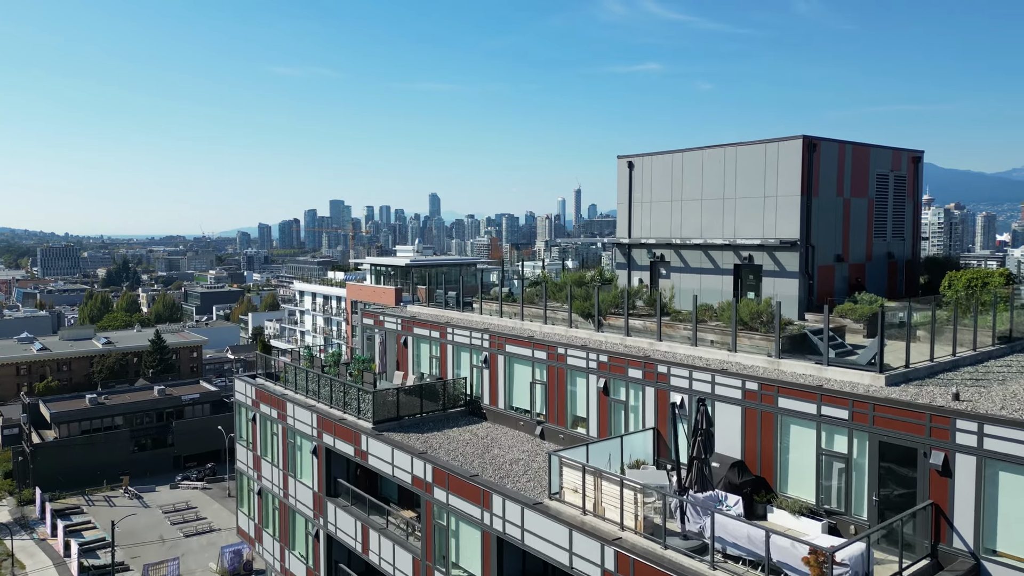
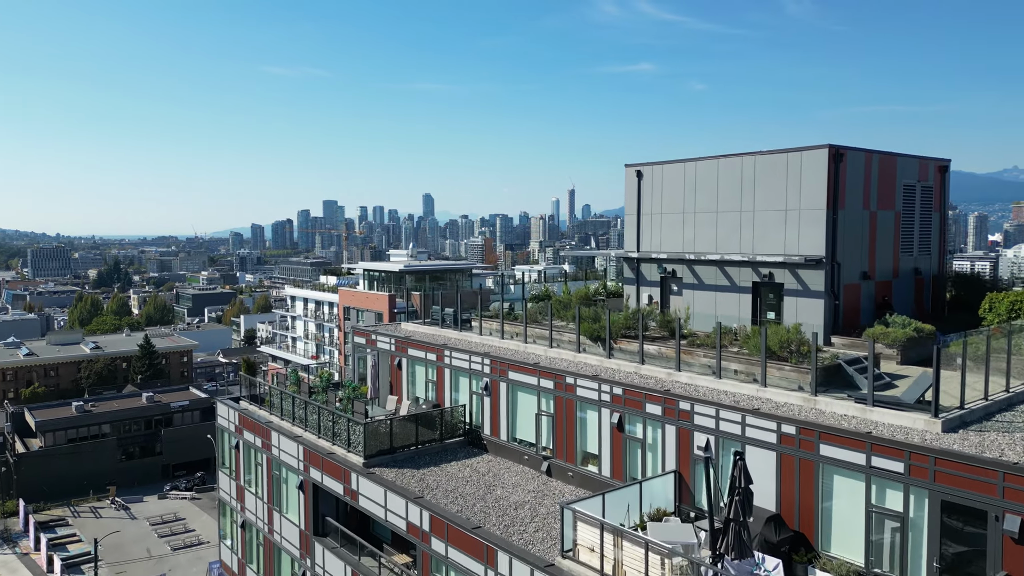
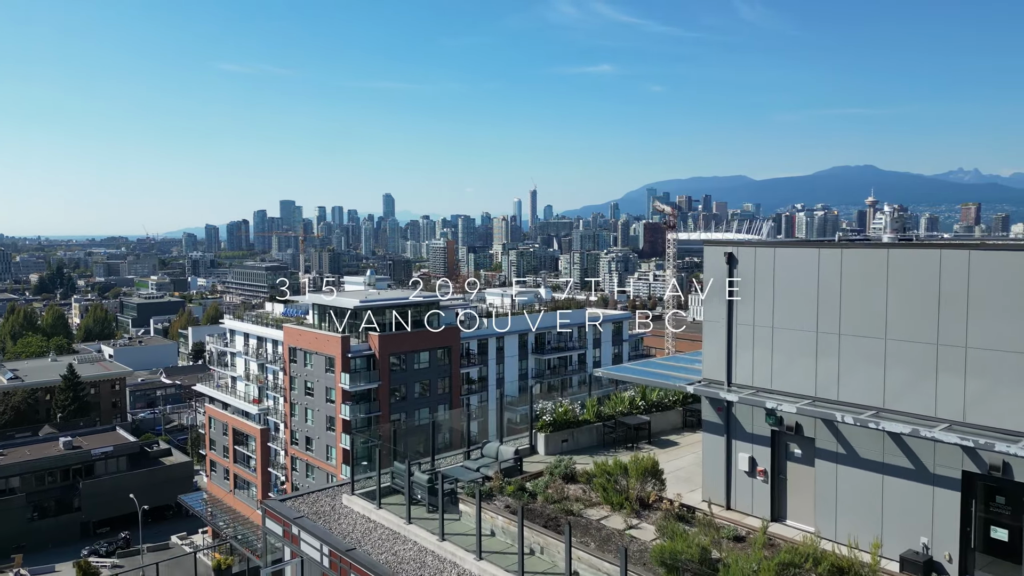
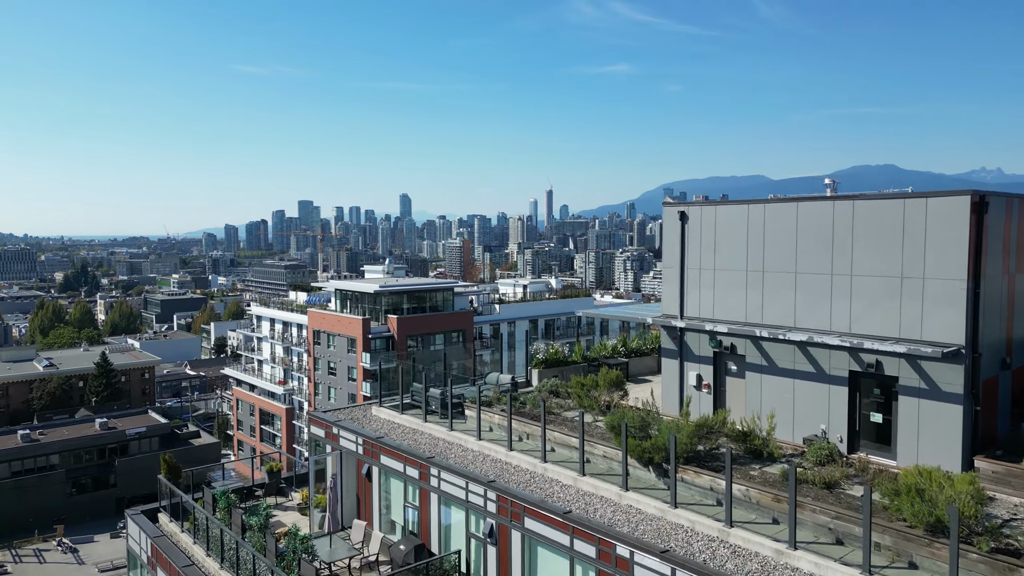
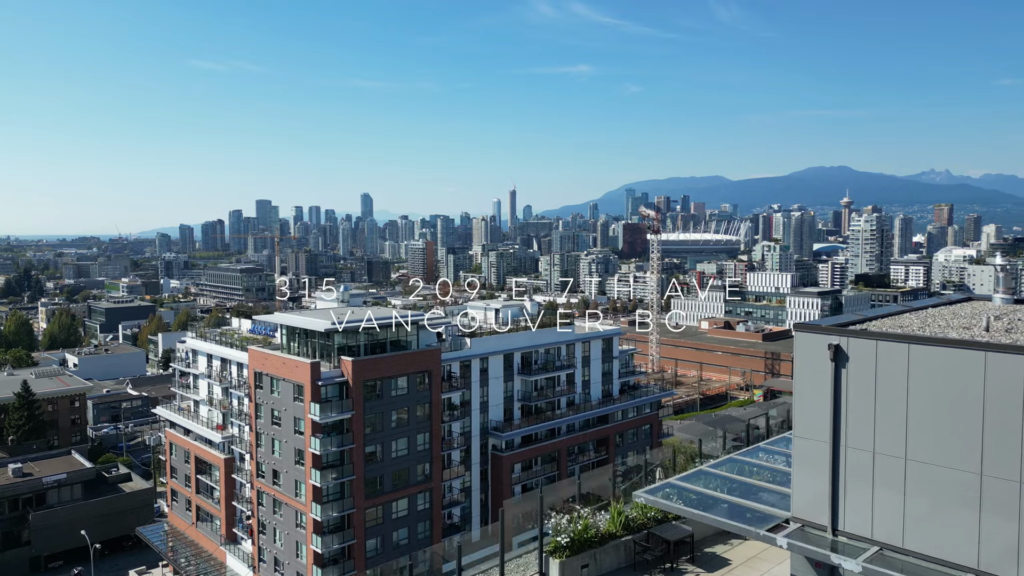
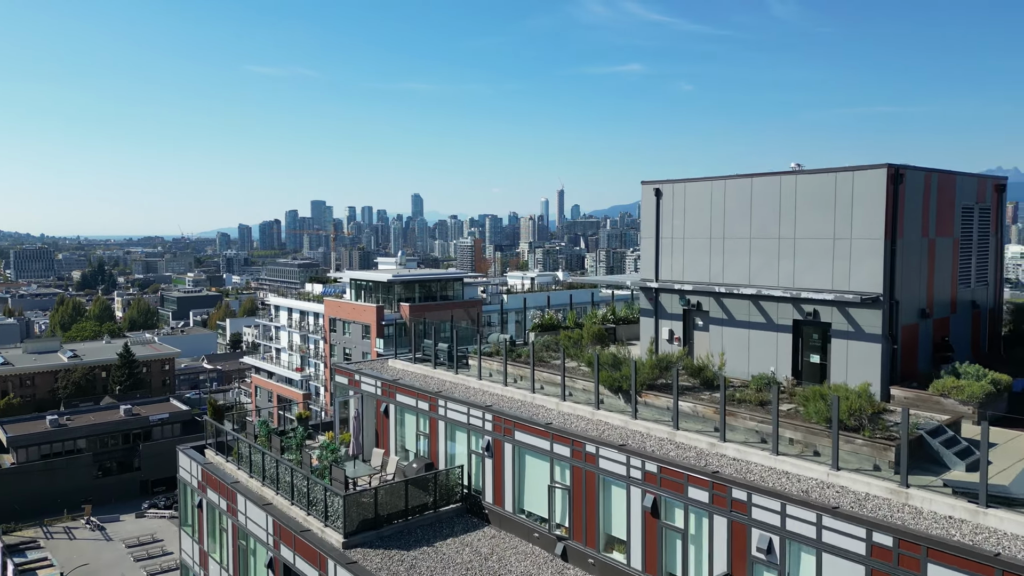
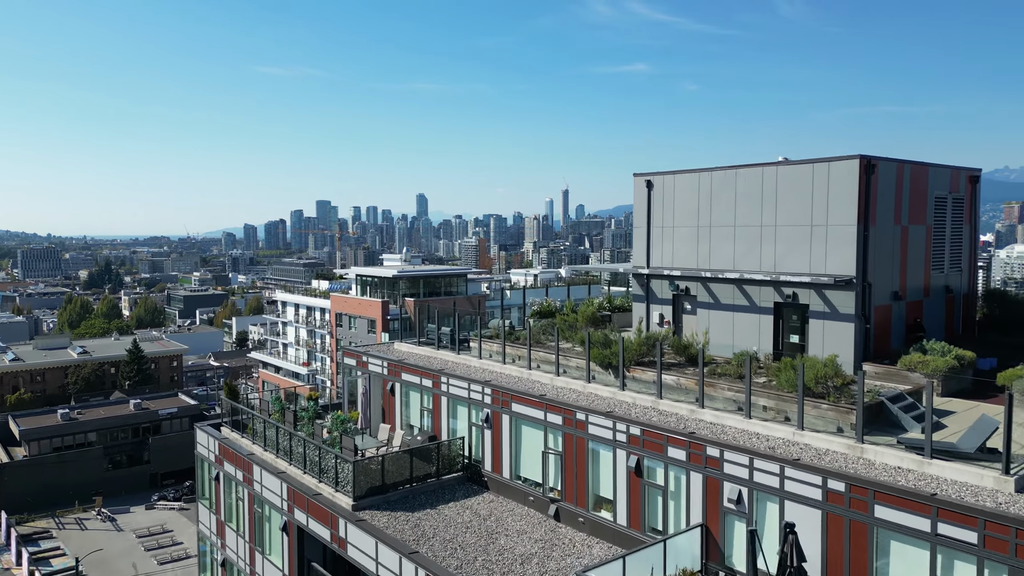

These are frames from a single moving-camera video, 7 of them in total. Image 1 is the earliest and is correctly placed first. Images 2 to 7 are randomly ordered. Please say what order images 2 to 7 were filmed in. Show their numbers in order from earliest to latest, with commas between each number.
2, 7, 6, 4, 3, 5
